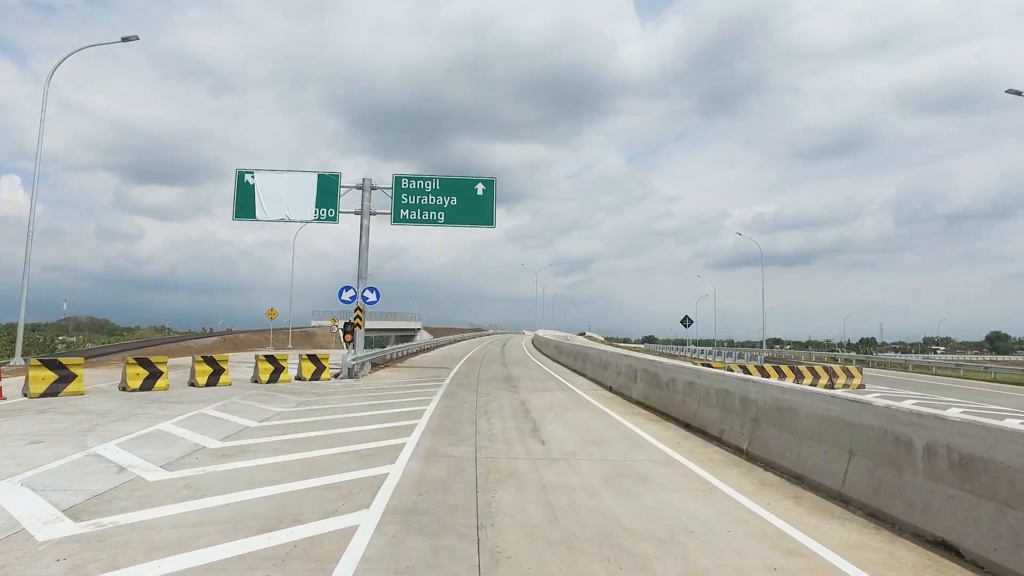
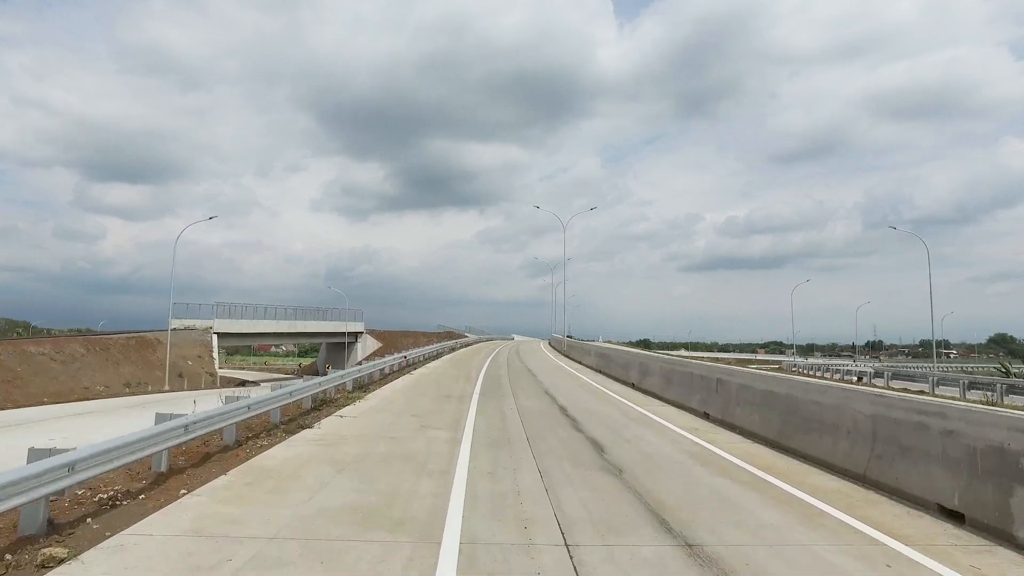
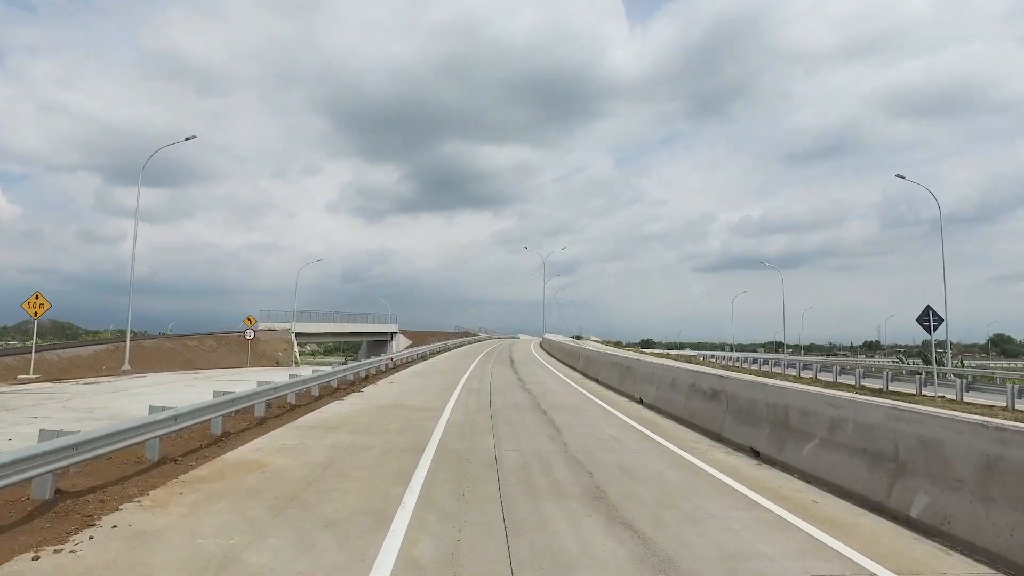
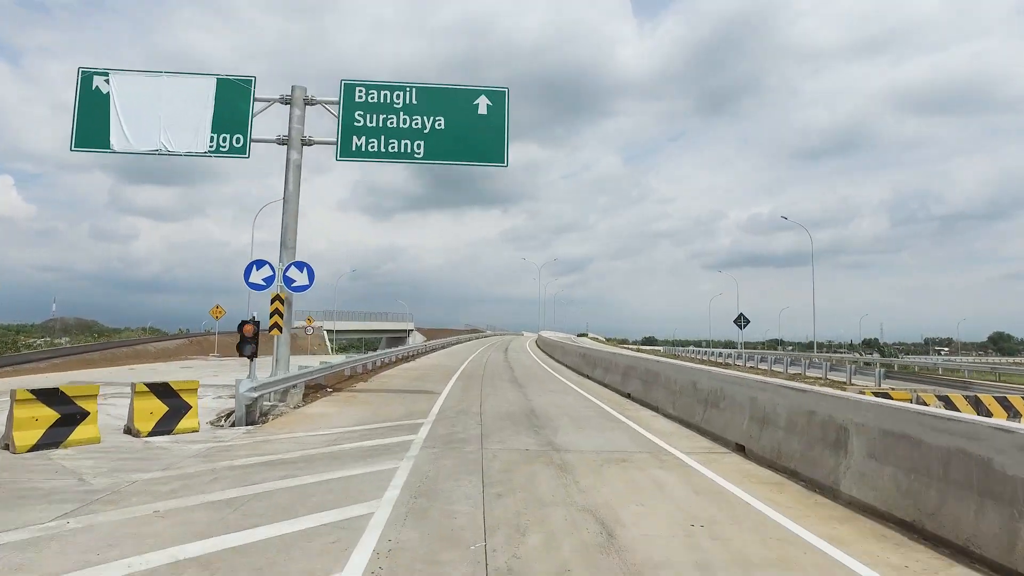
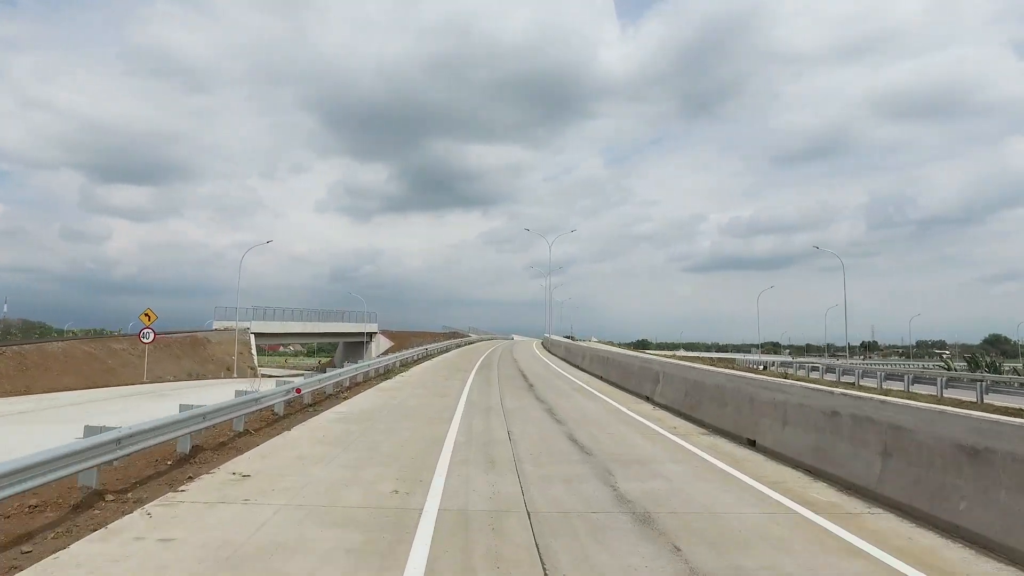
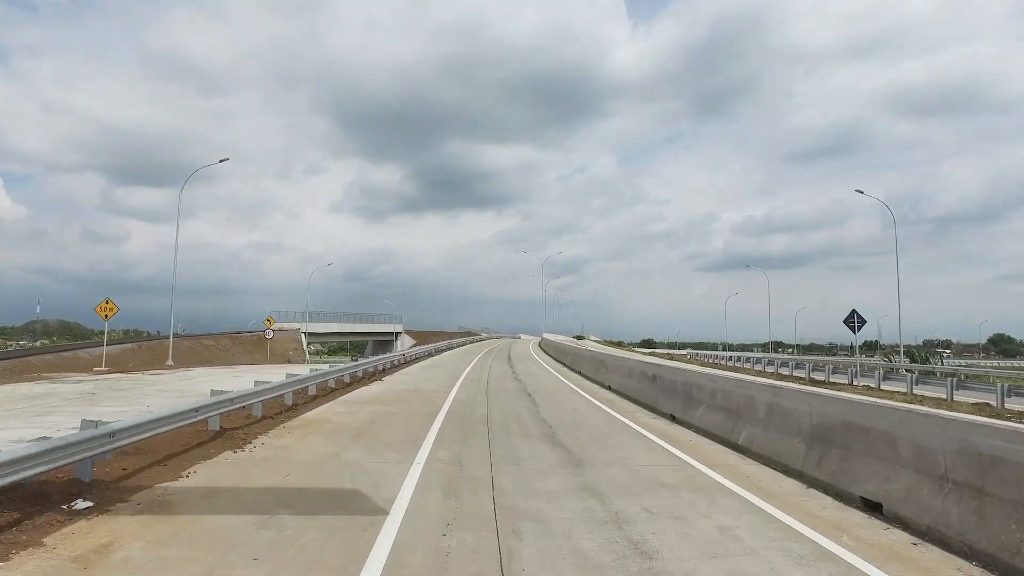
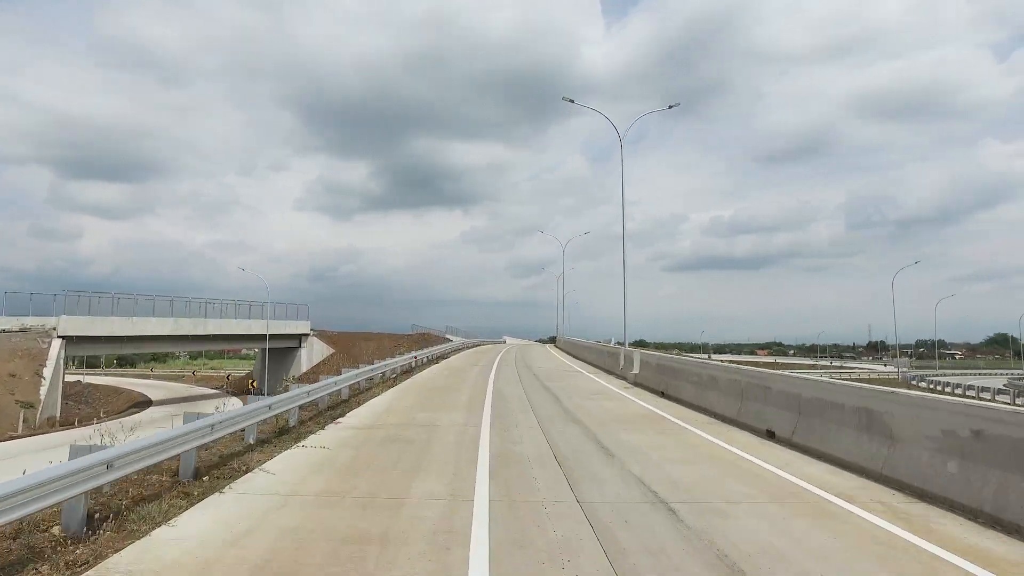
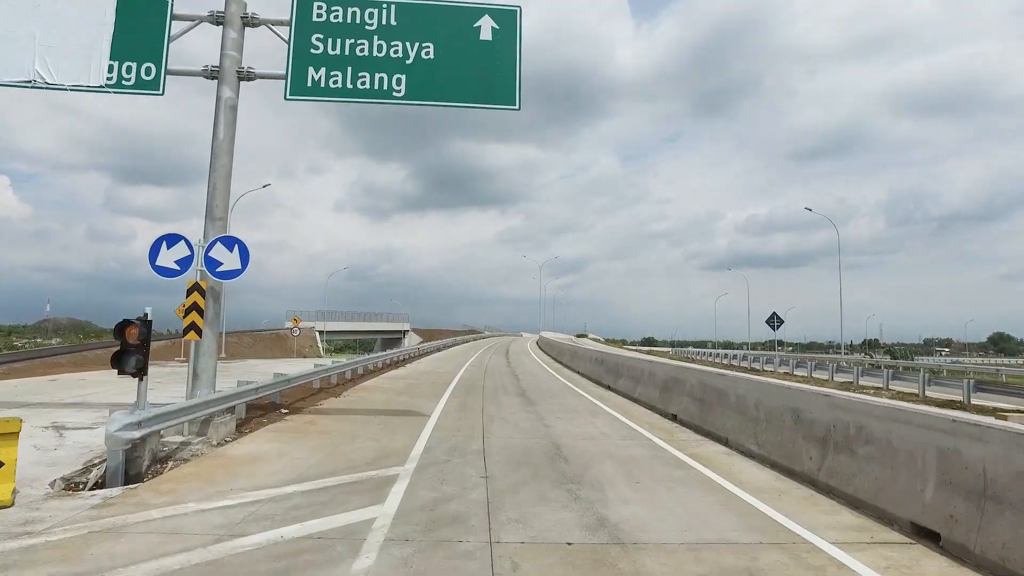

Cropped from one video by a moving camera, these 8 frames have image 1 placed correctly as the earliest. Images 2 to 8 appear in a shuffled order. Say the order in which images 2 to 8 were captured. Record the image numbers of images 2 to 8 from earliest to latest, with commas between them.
4, 8, 6, 3, 5, 2, 7
